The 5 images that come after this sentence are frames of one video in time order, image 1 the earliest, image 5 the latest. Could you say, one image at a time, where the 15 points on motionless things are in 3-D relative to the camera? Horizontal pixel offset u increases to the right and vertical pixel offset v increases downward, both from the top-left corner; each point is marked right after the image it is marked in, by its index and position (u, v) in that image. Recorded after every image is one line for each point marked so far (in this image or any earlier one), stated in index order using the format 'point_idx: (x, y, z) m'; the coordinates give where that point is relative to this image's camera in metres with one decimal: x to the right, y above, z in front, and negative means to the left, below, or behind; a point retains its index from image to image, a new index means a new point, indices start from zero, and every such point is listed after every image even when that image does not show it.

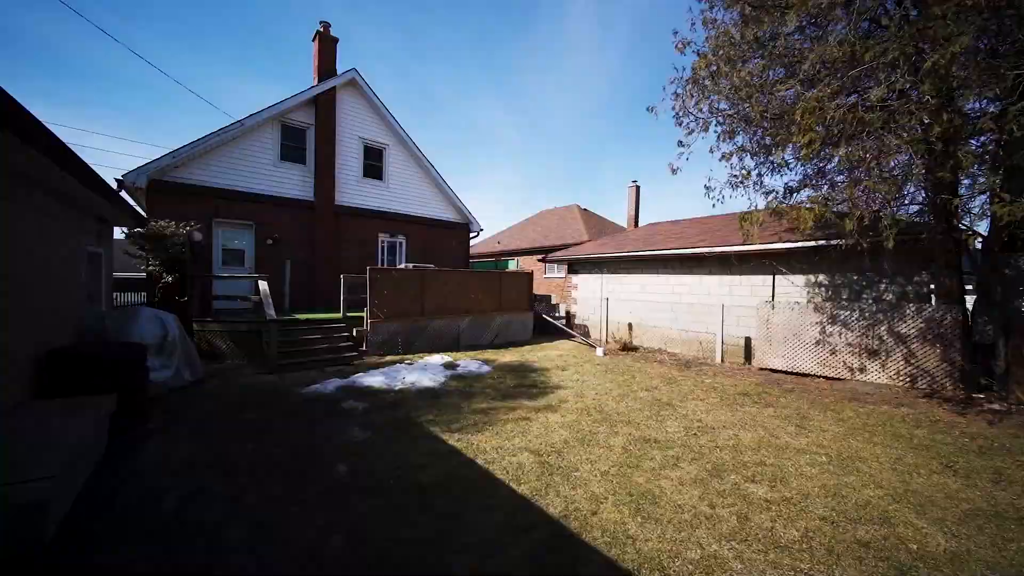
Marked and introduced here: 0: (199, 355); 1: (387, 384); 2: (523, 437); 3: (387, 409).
0: (-6.3, -1.3, +7.5) m
1: (-2.1, -1.6, +6.3) m
2: (+0.1, -1.7, +4.3) m
3: (-1.7, -1.7, +5.1) m
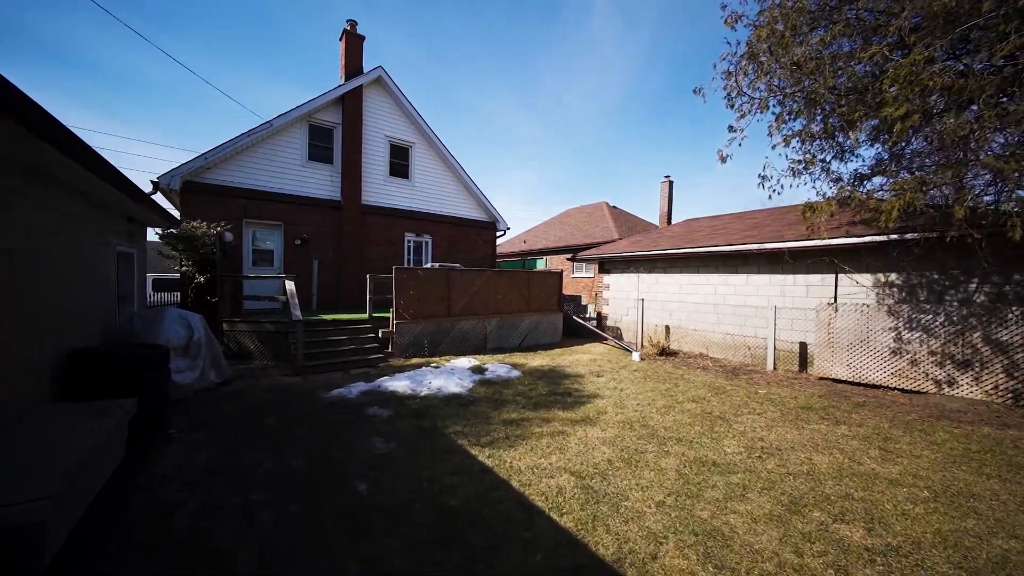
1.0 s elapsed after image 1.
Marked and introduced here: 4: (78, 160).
0: (-5.7, -1.3, +7.4) m
1: (-1.6, -1.6, +6.0) m
2: (+0.5, -1.7, +3.8) m
3: (-1.3, -1.7, +4.8) m
4: (-4.3, +1.2, +3.6) m
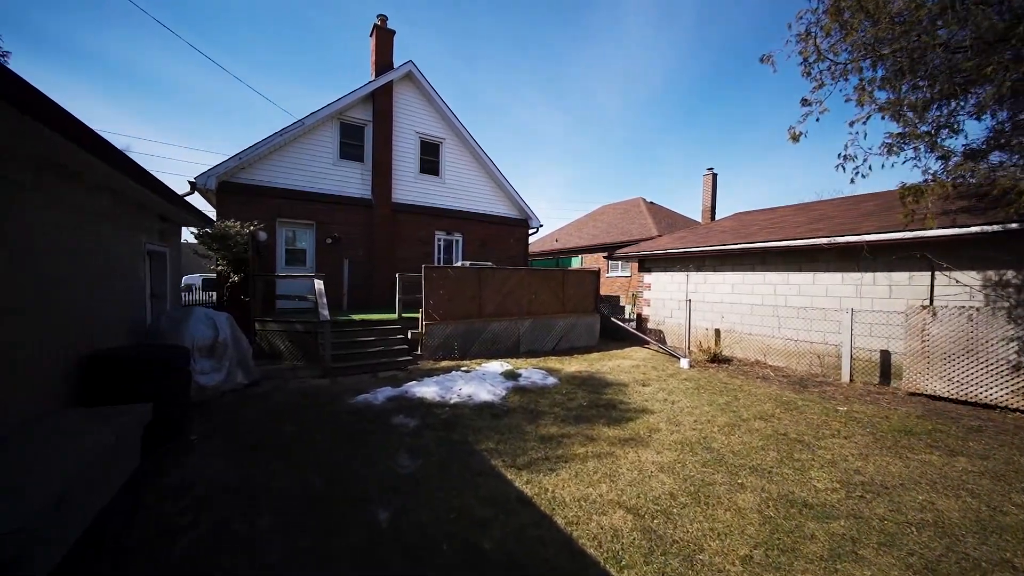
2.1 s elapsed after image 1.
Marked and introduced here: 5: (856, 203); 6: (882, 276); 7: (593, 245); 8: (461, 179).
0: (-5.0, -1.3, +7.3) m
1: (-1.1, -1.6, +5.6) m
2: (+0.9, -1.7, +3.2) m
3: (-0.8, -1.7, +4.3) m
4: (-3.9, +1.3, +3.4) m
5: (+8.2, +2.1, +8.9) m
6: (+6.6, +0.2, +6.6) m
7: (+3.9, +2.0, +17.7) m
8: (-1.7, +3.7, +12.5) m
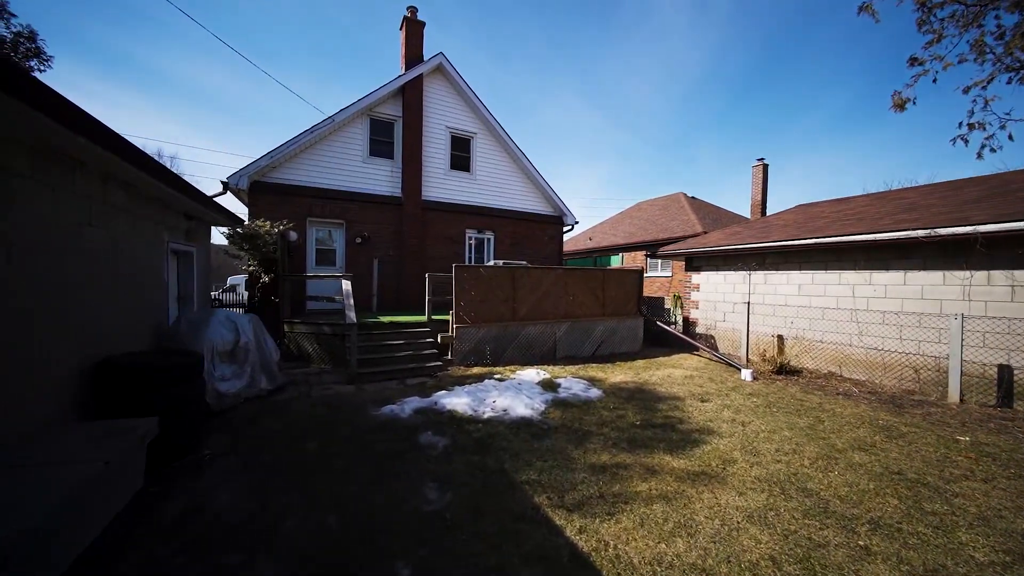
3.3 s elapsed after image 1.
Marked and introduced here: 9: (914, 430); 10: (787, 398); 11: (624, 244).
0: (-4.3, -1.3, +7.1) m
1: (-0.5, -1.6, +5.0) m
2: (+1.2, -1.7, +2.6) m
3: (-0.4, -1.7, +3.8) m
4: (-3.5, +1.2, +3.1) m
5: (+9.0, +2.0, +7.6) m
6: (+7.2, +0.2, +5.4) m
7: (+5.4, +2.0, +16.7) m
8: (-0.6, +3.7, +12.0) m
9: (+4.9, -1.7, +4.5) m
10: (+4.3, -1.7, +5.7) m
11: (+5.2, +2.0, +17.2) m
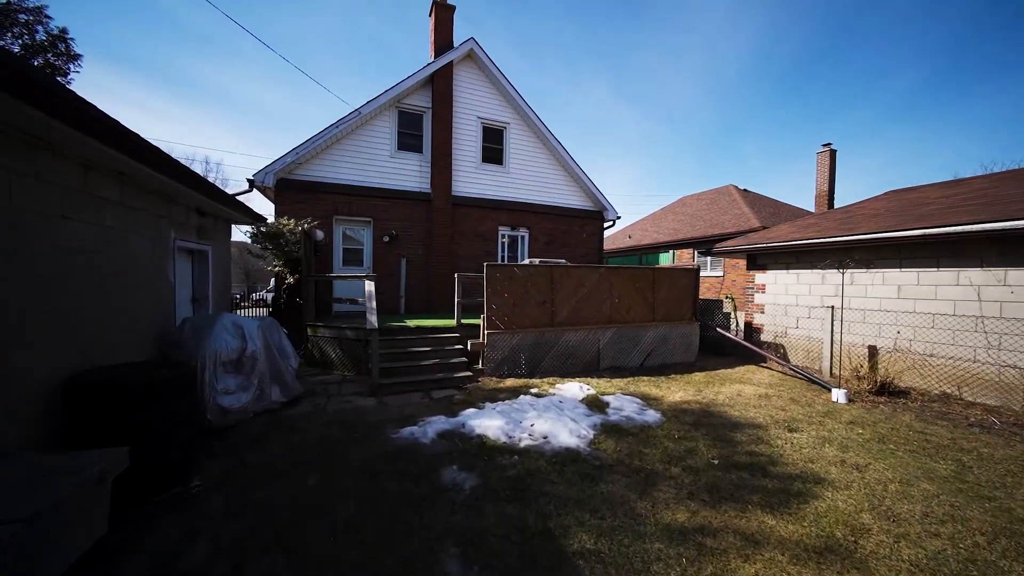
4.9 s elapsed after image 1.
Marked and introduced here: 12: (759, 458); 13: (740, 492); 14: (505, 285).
0: (-3.6, -1.4, +6.6) m
1: (-0.1, -1.7, +4.2) m
2: (+1.5, -1.7, +1.6) m
3: (0.0, -1.7, +3.0) m
4: (-3.2, +1.2, +2.6) m
5: (+9.7, +2.0, +5.9) m
6: (+7.7, +0.2, +3.9) m
7: (+6.9, +2.0, +15.4) m
8: (+0.4, +3.6, +11.2) m
9: (+5.3, -1.8, +3.2) m
10: (+4.8, -1.7, +4.5) m
11: (+6.7, +2.0, +15.9) m
12: (+2.5, -1.7, +3.7) m
13: (+1.9, -1.7, +3.1) m
14: (-0.1, +0.1, +6.7) m
